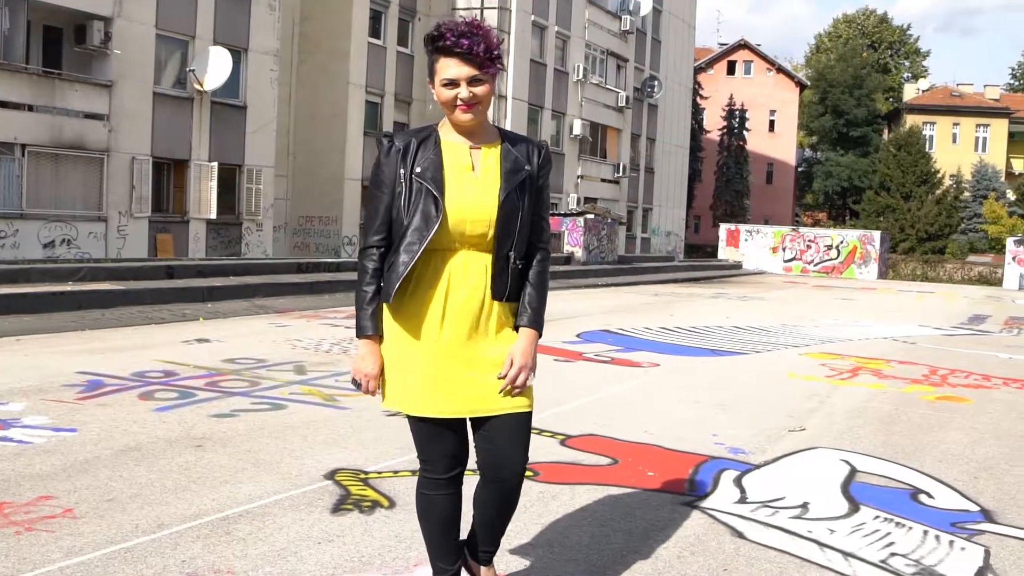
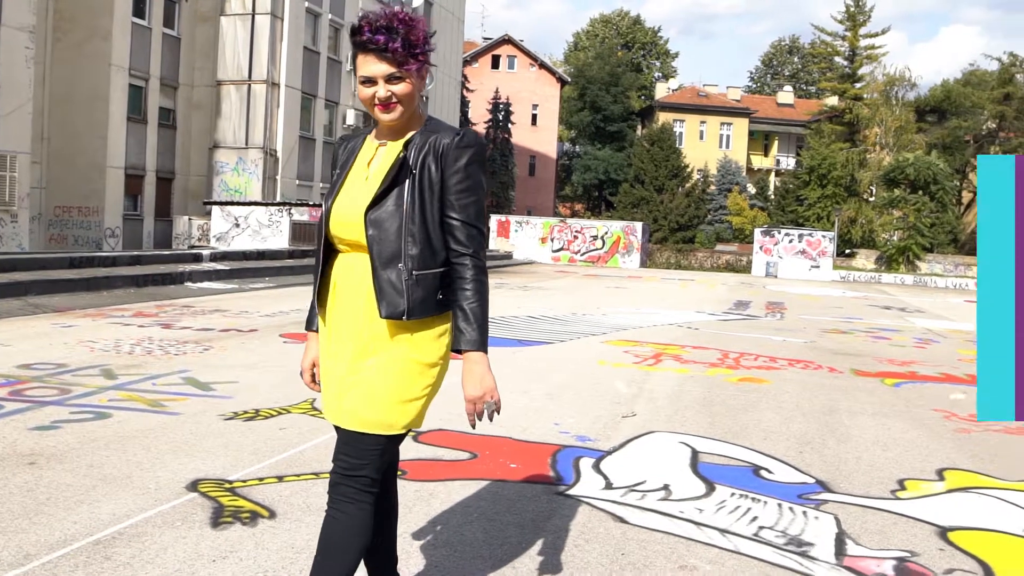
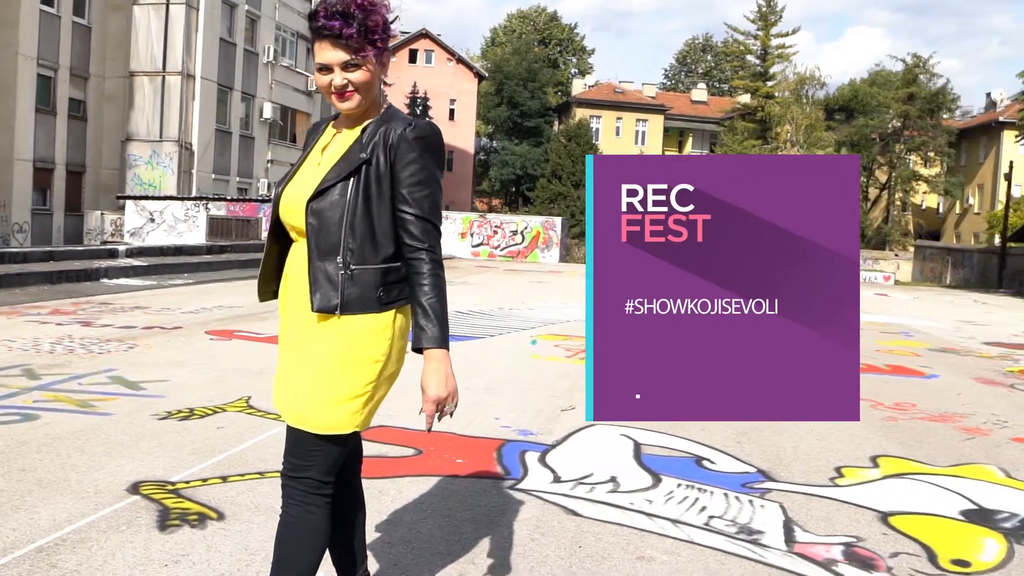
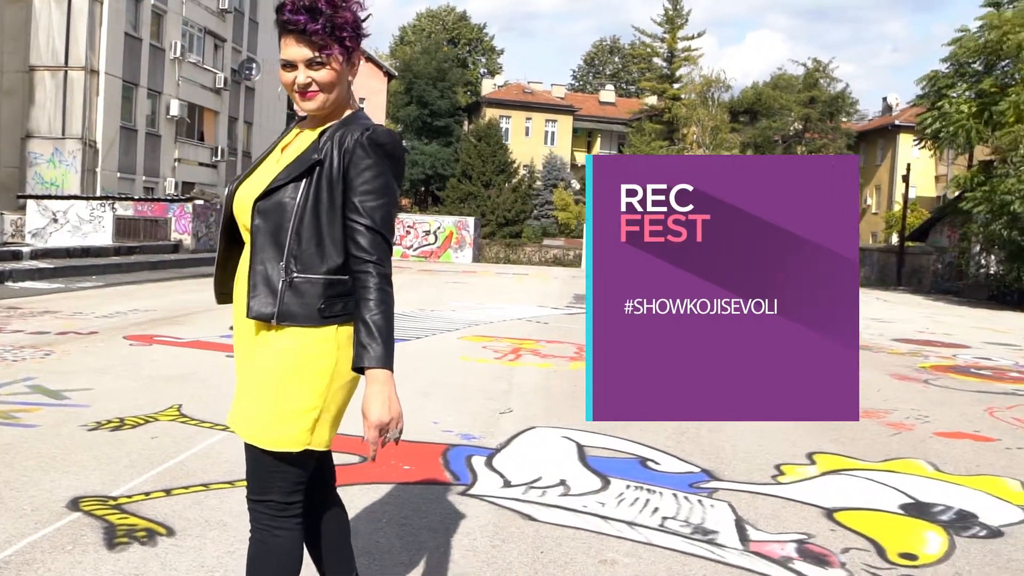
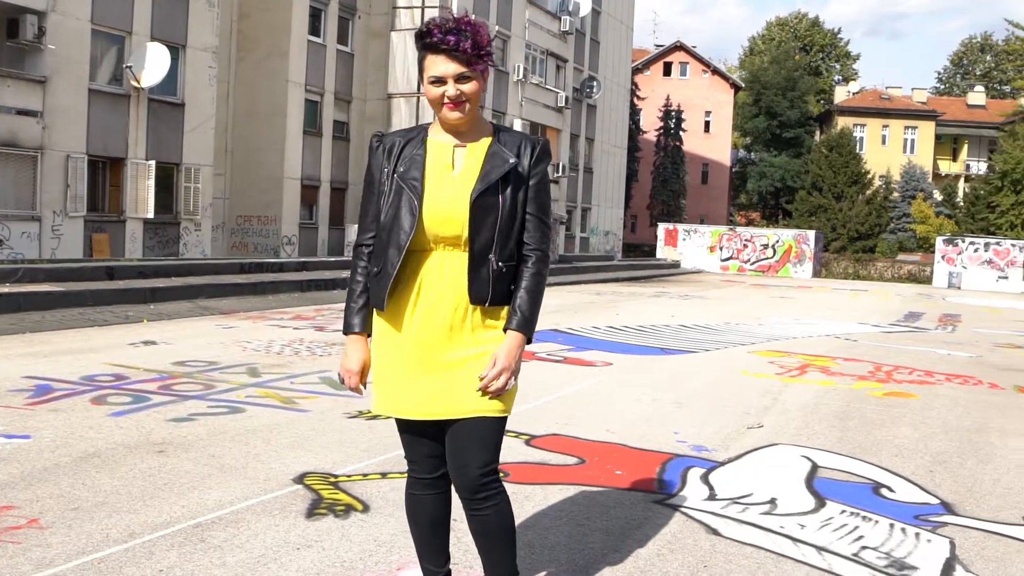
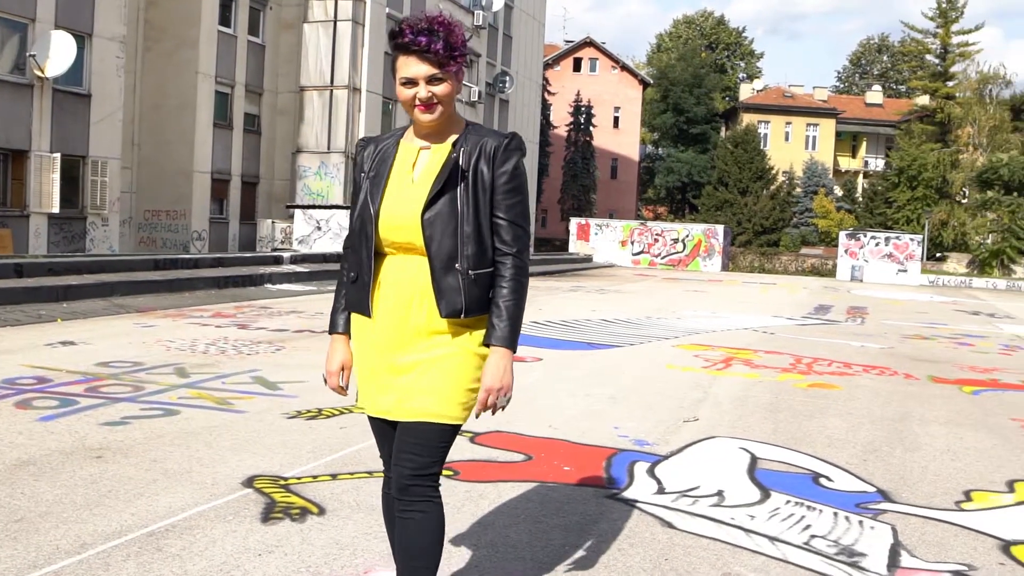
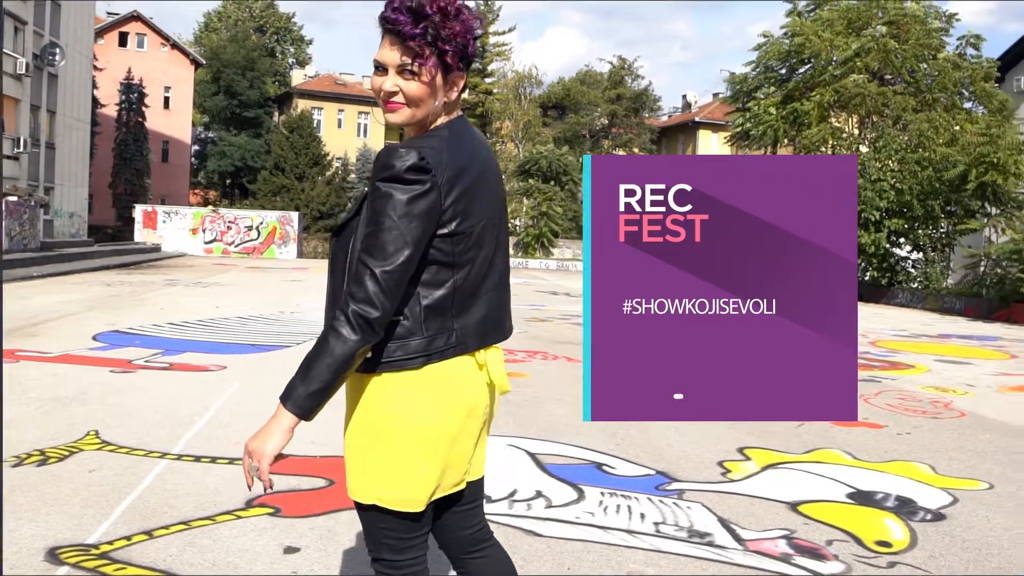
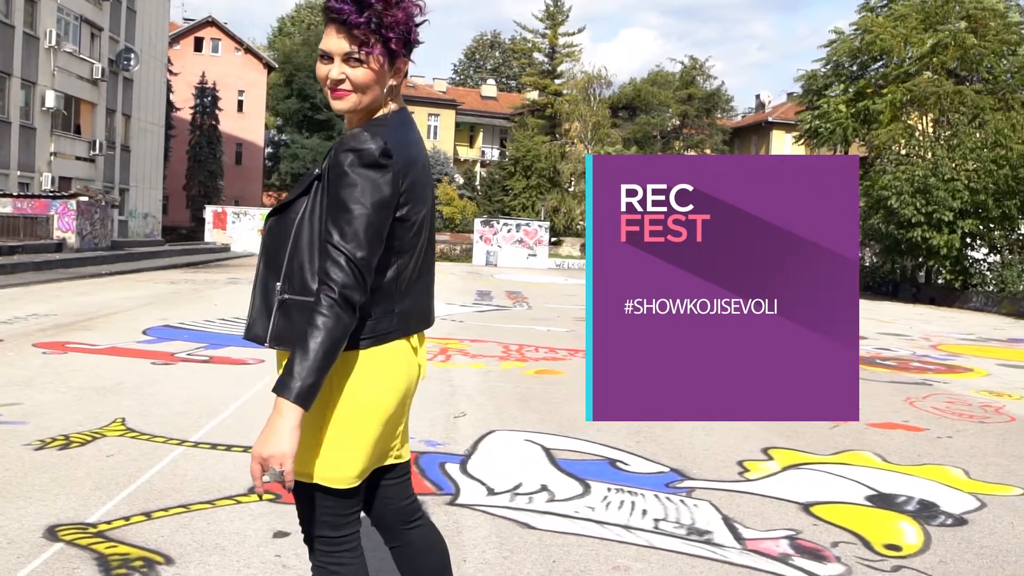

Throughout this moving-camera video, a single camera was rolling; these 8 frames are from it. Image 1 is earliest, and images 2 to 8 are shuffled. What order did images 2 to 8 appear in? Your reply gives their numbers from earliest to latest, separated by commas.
5, 6, 2, 3, 4, 8, 7
